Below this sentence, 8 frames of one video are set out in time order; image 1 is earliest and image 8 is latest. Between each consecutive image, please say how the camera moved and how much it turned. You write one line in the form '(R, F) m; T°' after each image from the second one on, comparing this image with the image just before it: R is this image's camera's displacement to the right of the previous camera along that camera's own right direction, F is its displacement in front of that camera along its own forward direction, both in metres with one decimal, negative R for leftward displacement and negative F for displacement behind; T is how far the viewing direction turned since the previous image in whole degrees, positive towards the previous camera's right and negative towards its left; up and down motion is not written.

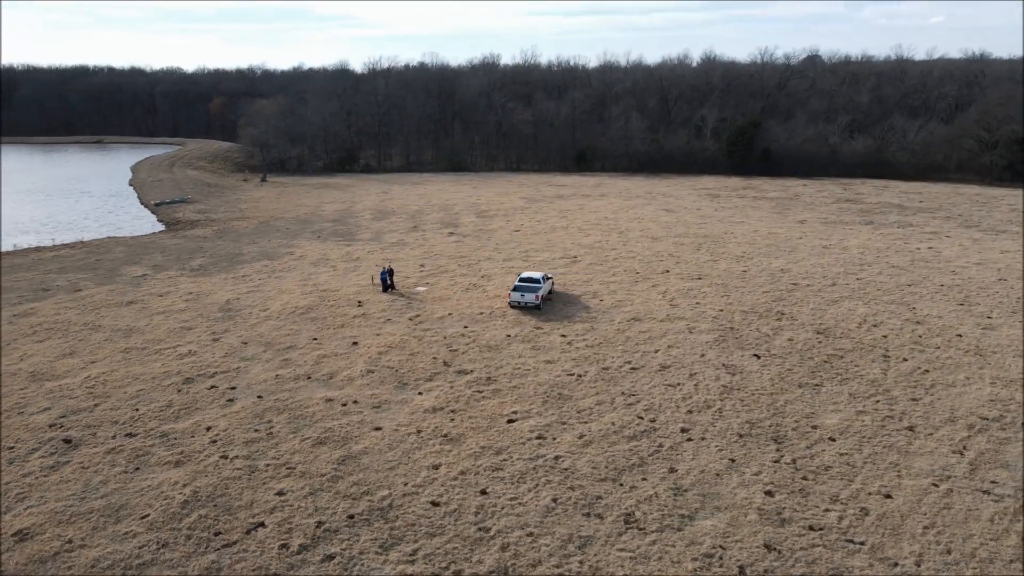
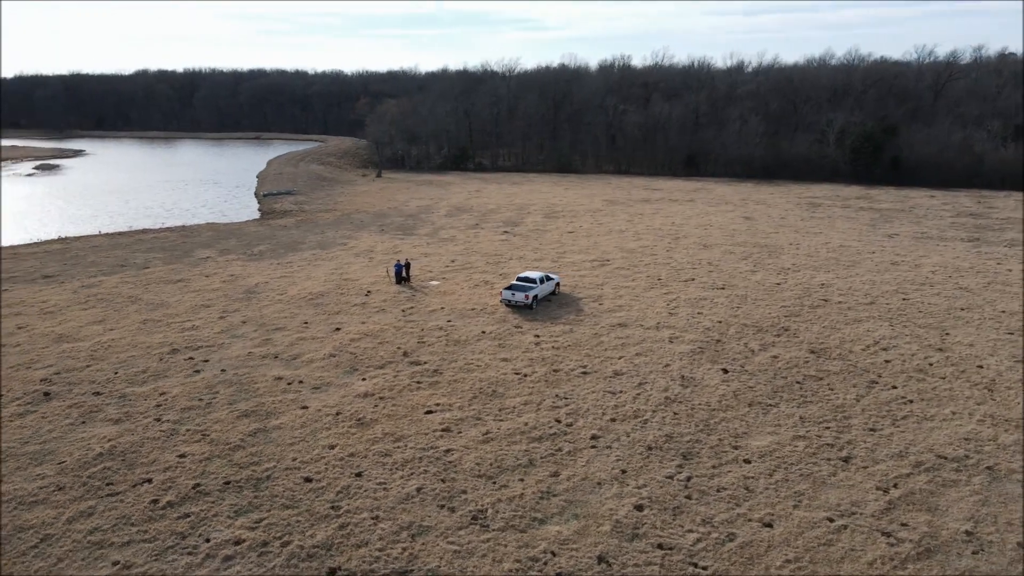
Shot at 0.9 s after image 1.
(+4.7, +0.2) m; -12°
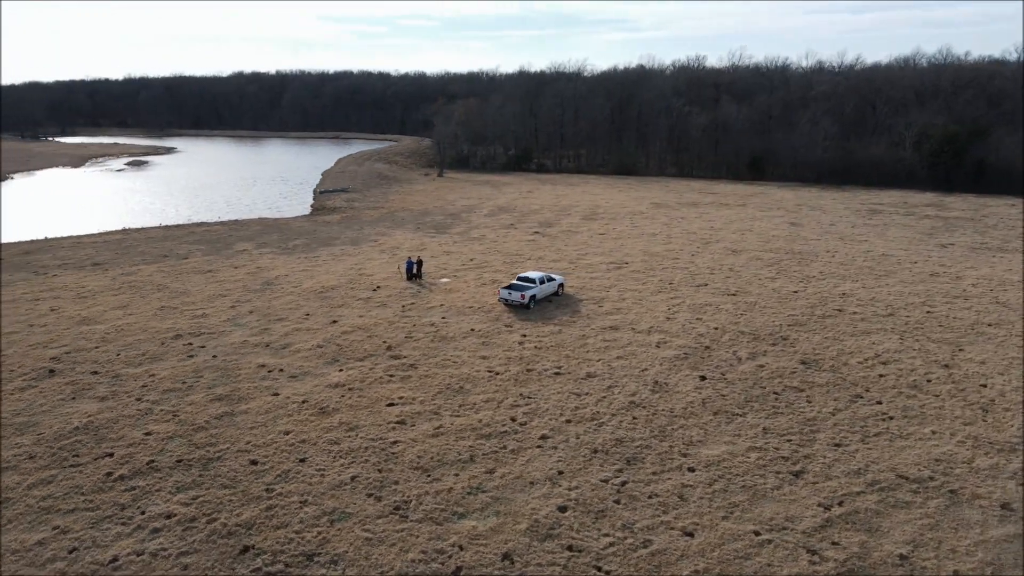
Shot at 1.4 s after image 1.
(+2.6, 0.0) m; -6°
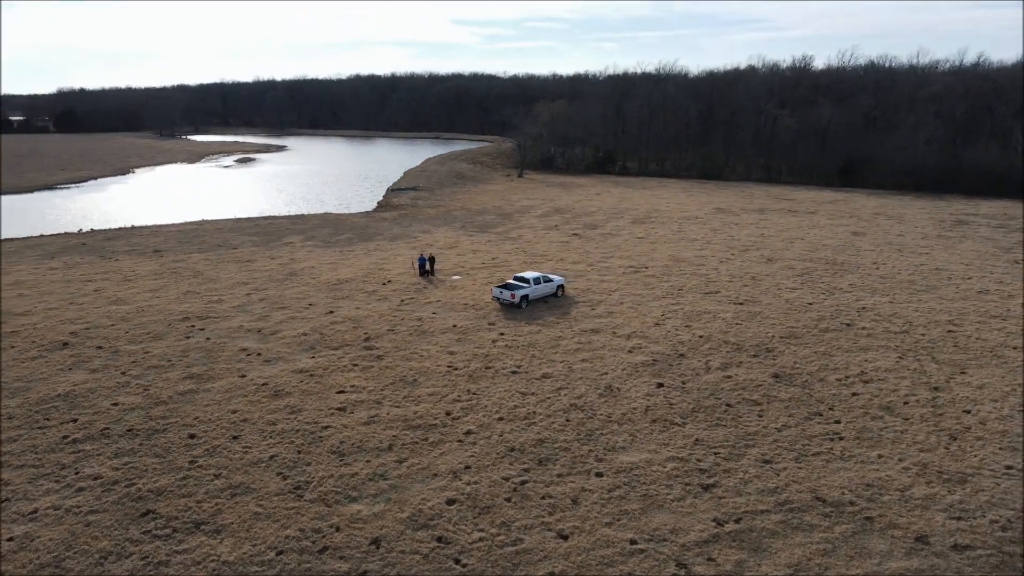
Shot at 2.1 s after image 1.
(+3.6, 0.0) m; -9°
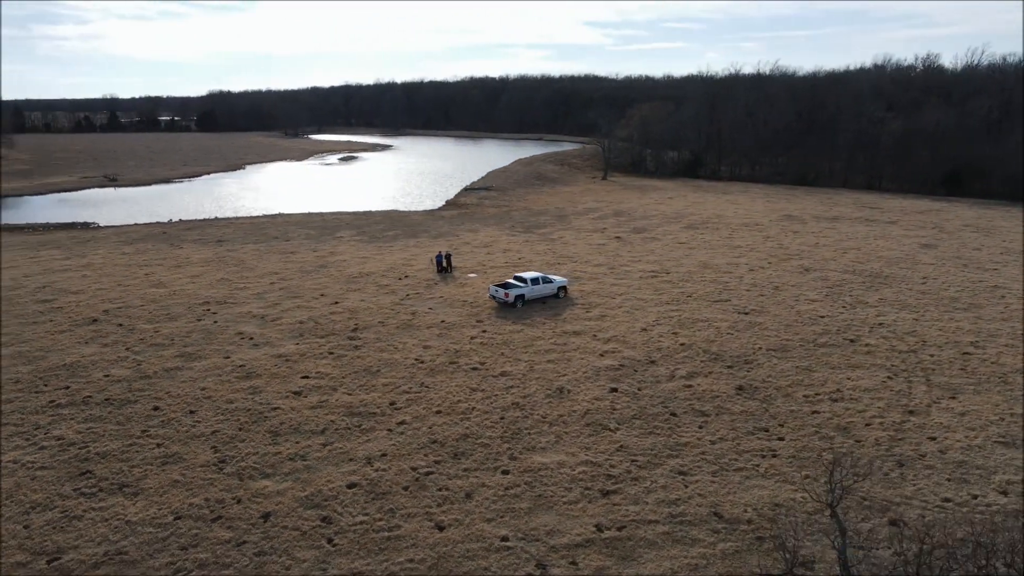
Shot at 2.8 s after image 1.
(+3.7, 0.0) m; -9°
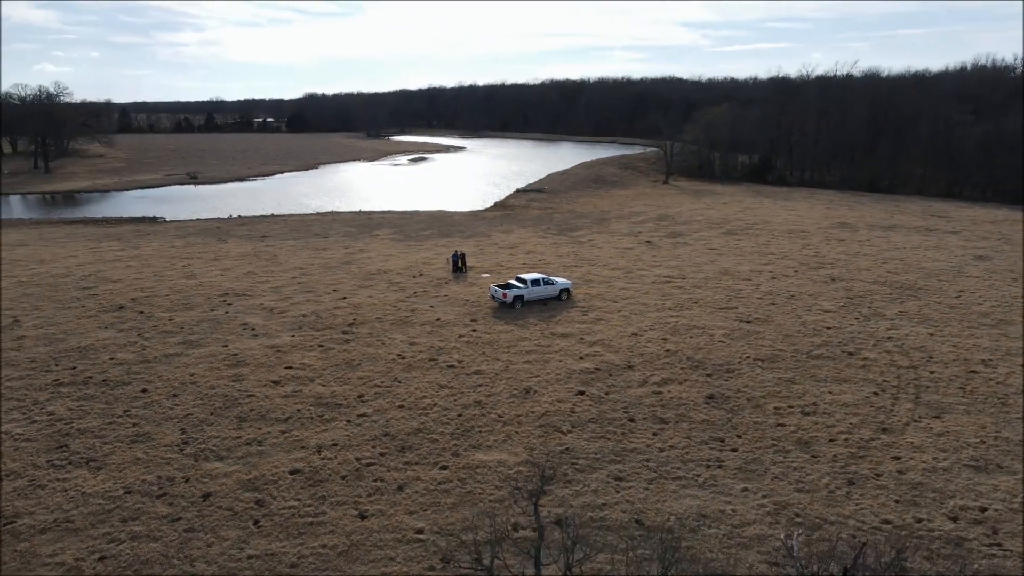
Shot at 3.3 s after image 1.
(+2.6, 0.0) m; -7°
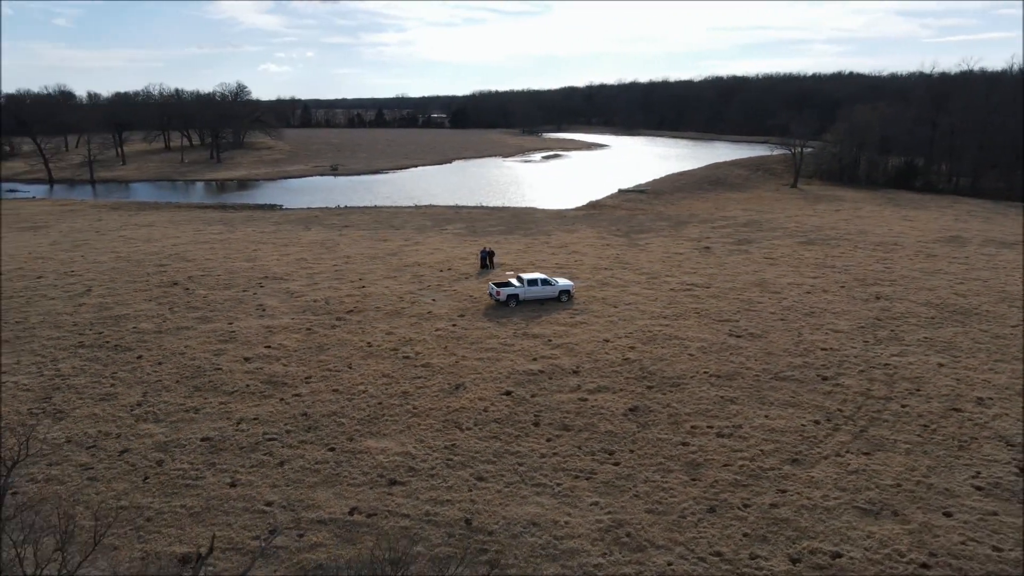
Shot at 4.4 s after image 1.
(+5.3, +0.3) m; -13°
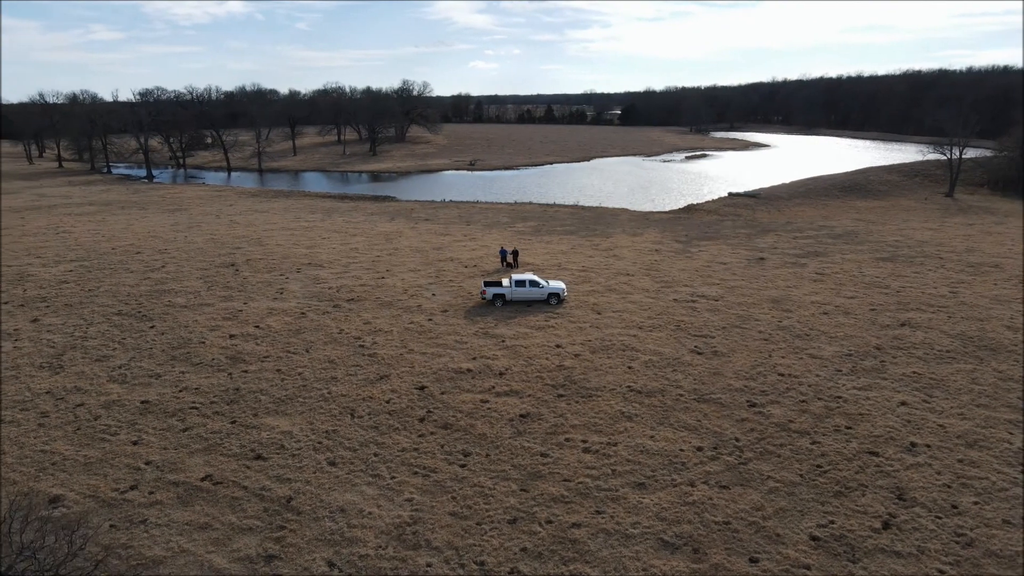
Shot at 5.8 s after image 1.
(+6.1, +0.4) m; -14°
